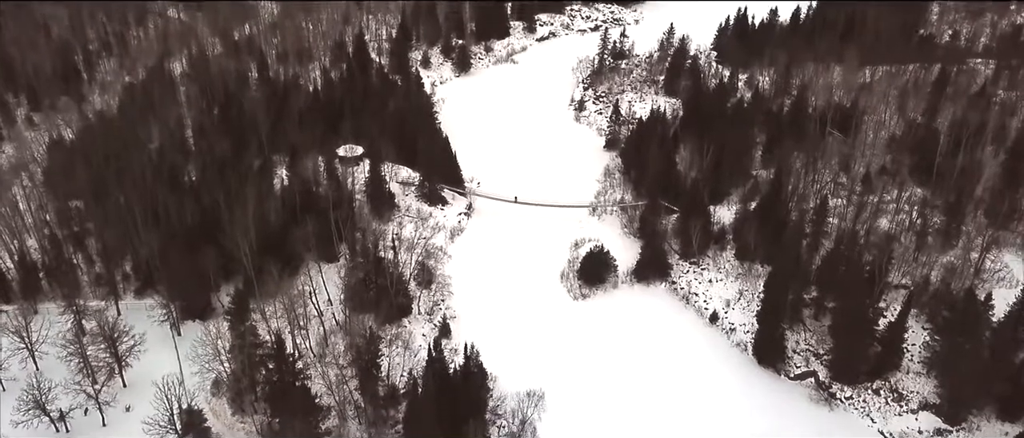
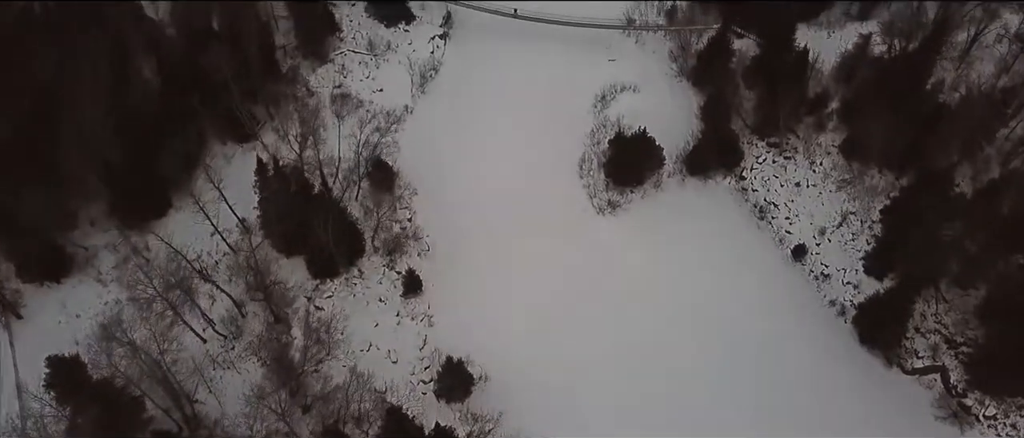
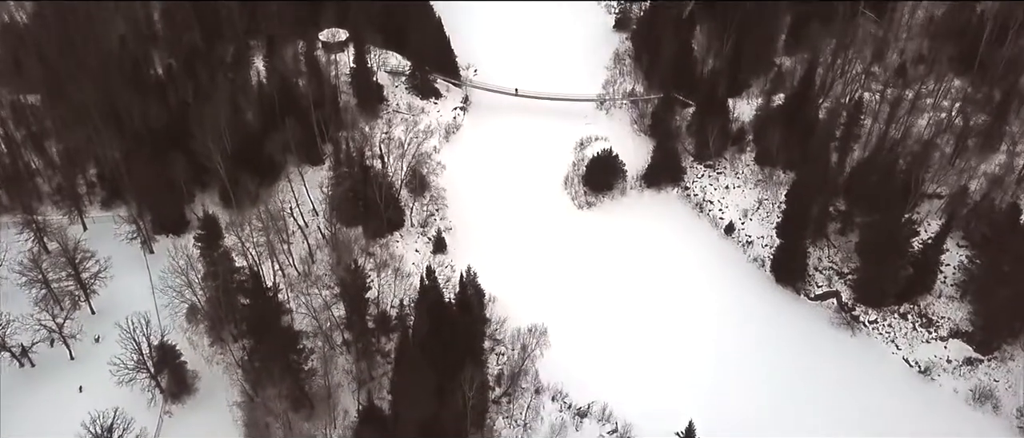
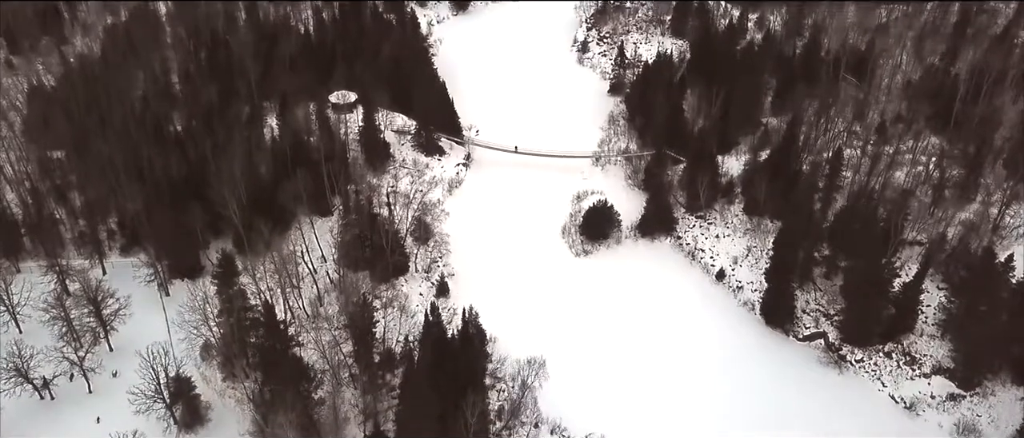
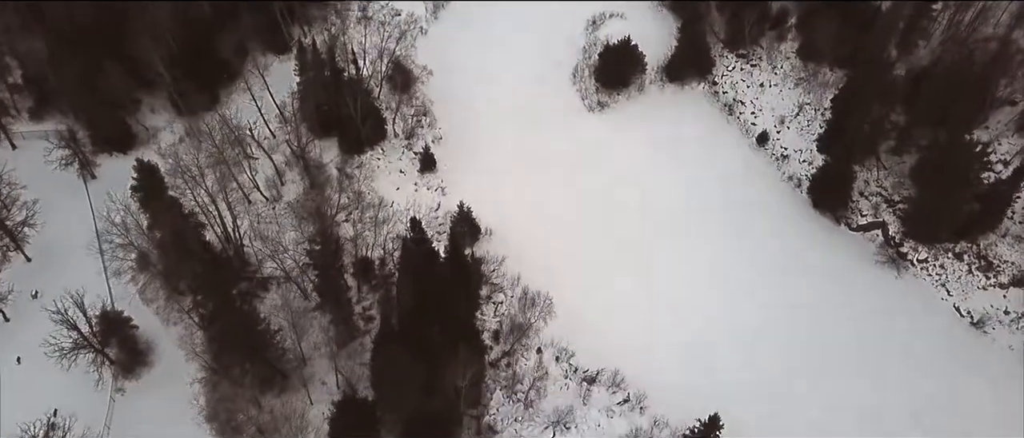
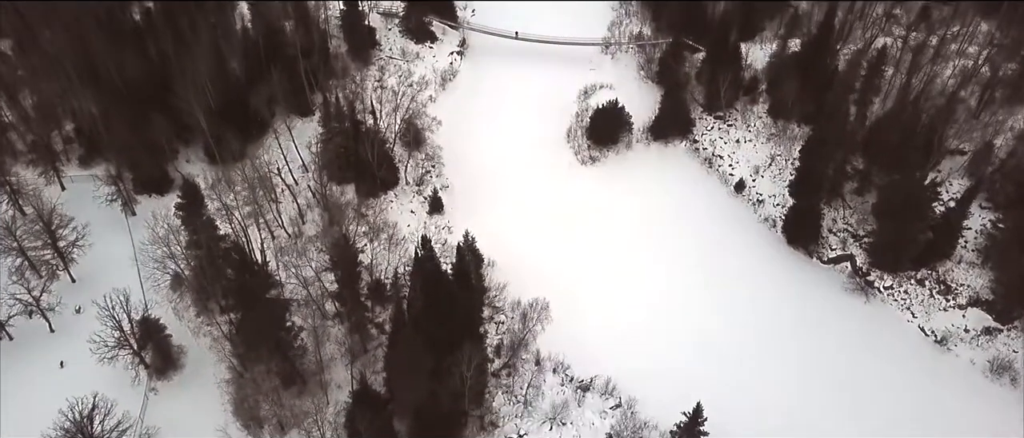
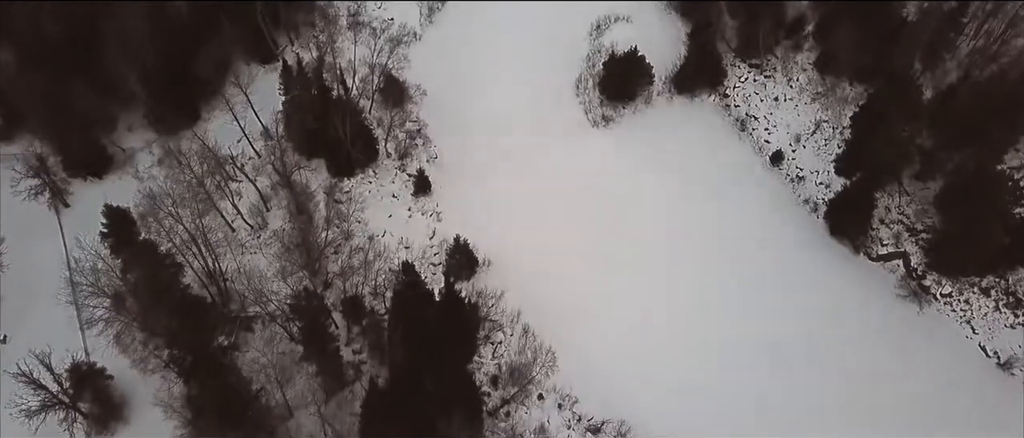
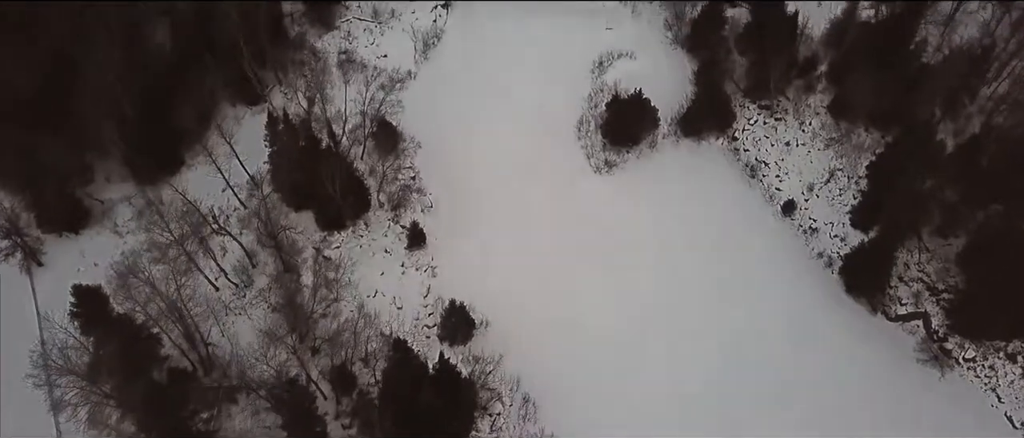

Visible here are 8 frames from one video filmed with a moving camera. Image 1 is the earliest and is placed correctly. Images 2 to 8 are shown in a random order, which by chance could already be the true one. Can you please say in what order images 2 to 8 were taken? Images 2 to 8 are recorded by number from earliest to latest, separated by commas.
4, 3, 6, 5, 7, 8, 2
